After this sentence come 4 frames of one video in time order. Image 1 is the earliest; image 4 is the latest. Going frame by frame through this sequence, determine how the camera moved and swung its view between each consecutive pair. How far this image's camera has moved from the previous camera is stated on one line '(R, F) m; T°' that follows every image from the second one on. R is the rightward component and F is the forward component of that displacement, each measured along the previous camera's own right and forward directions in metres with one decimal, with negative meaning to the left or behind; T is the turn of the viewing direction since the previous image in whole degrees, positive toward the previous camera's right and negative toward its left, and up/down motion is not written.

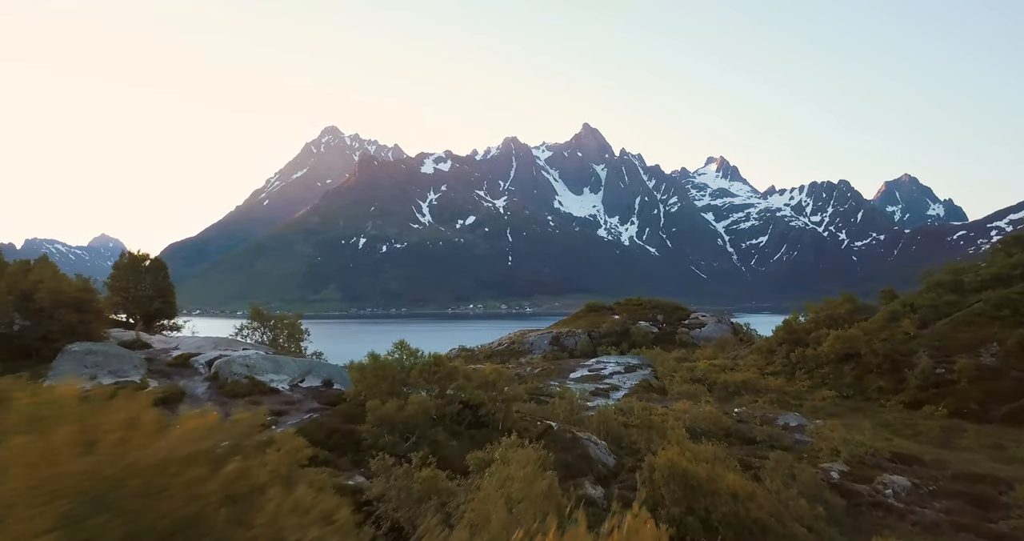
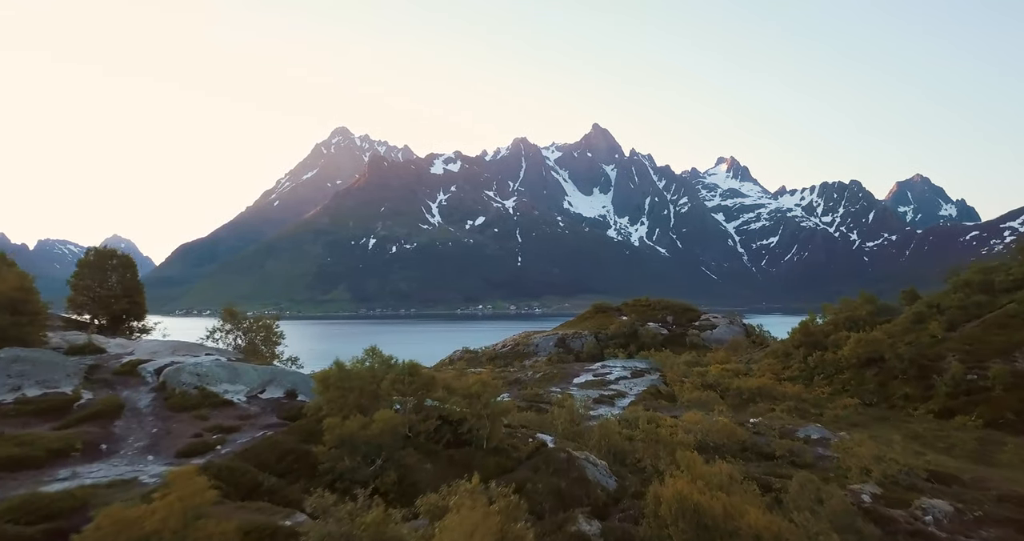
(+0.7, +2.5) m; -1°
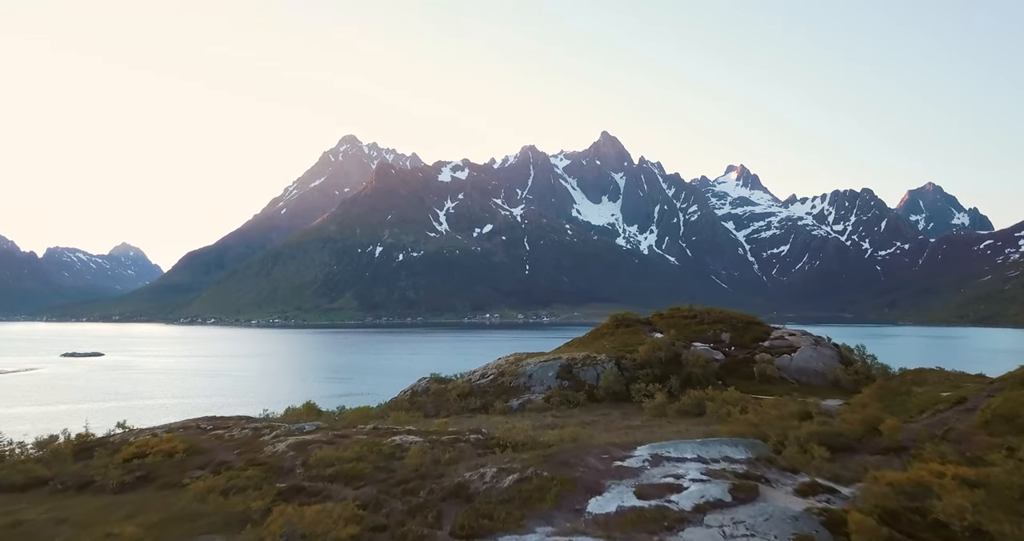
(+2.4, +24.8) m; -1°
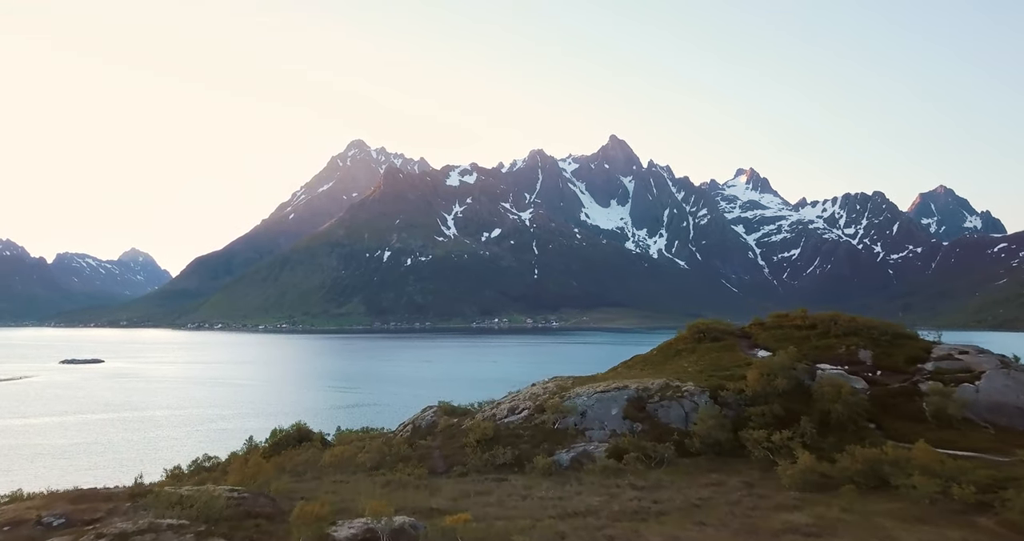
(-2.2, +16.5) m; -1°
